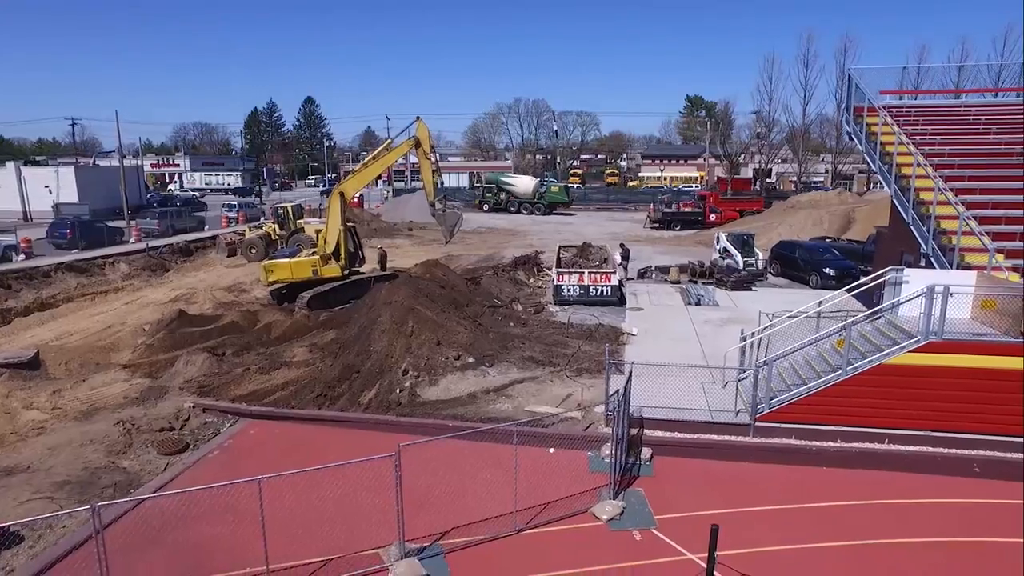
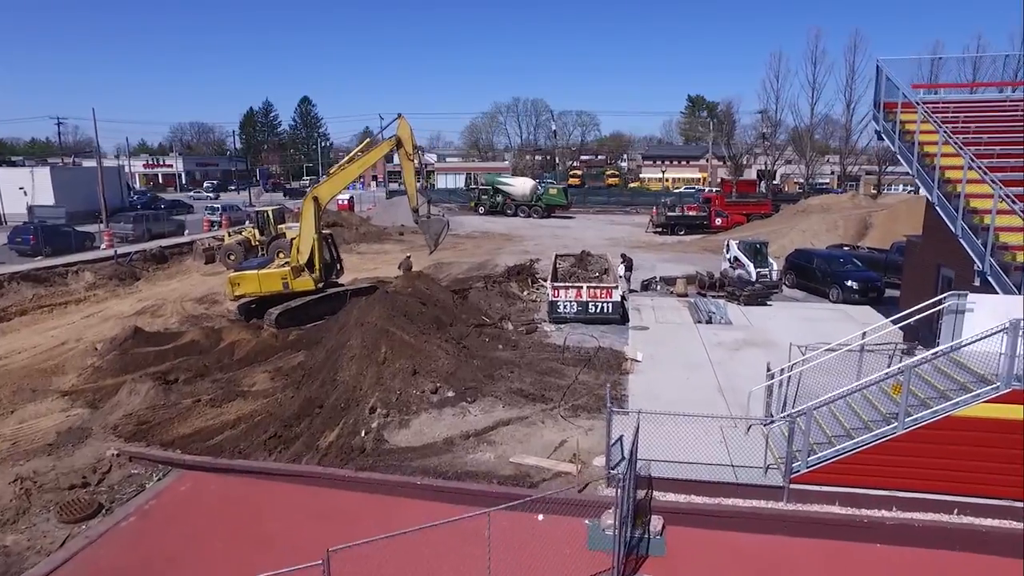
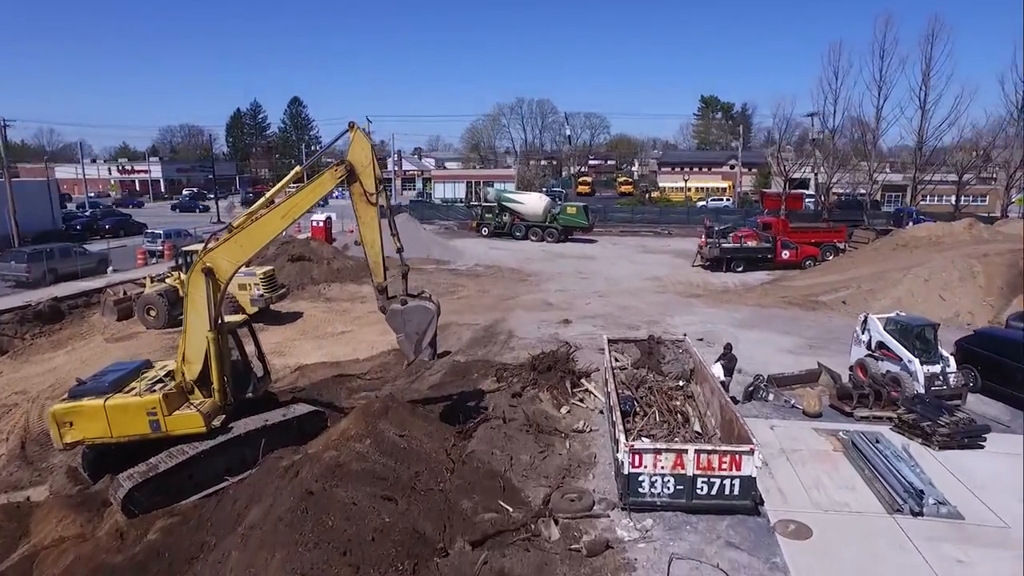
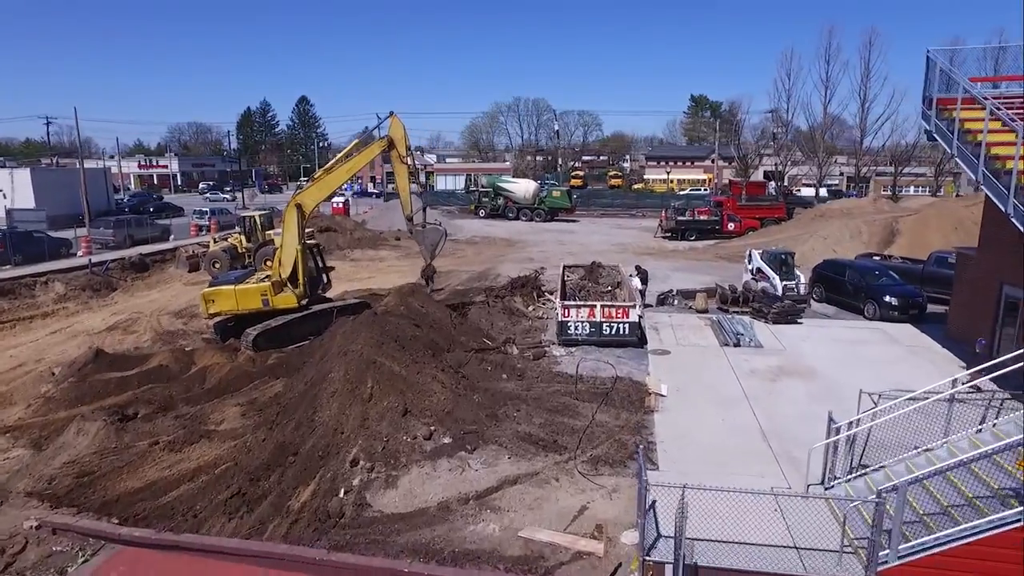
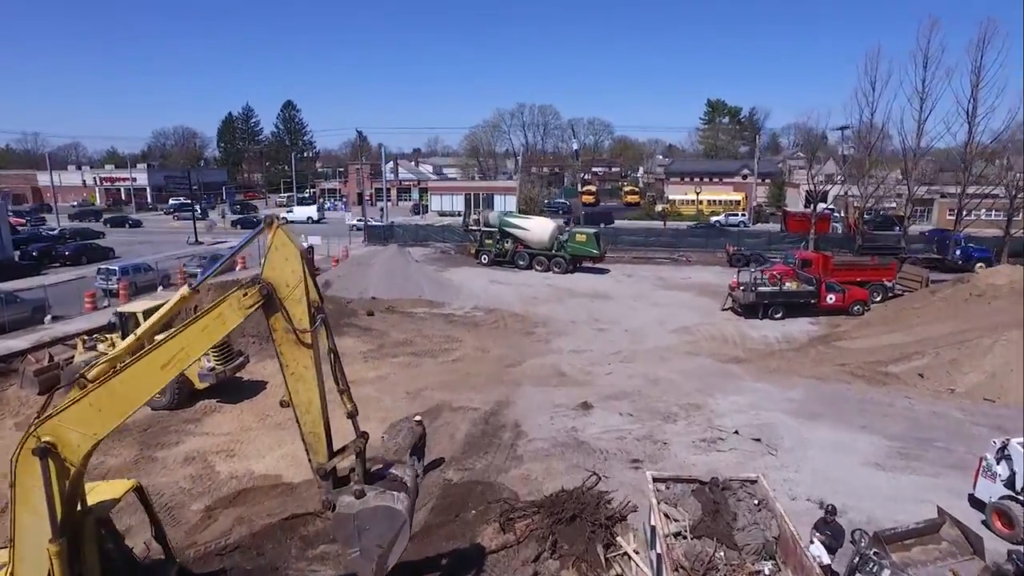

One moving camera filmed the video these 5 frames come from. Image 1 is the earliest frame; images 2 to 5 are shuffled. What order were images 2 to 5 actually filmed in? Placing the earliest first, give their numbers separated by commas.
2, 4, 3, 5
